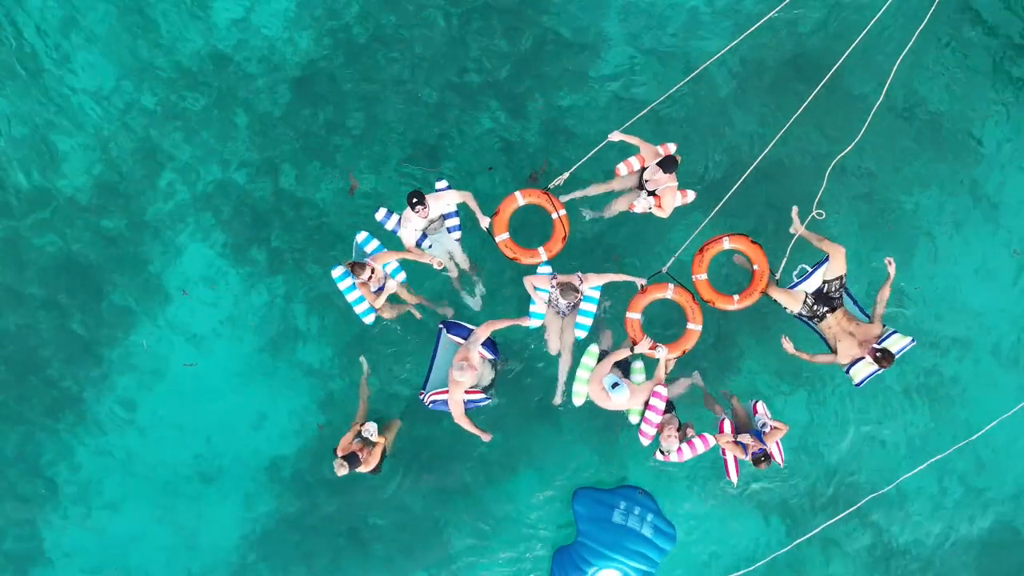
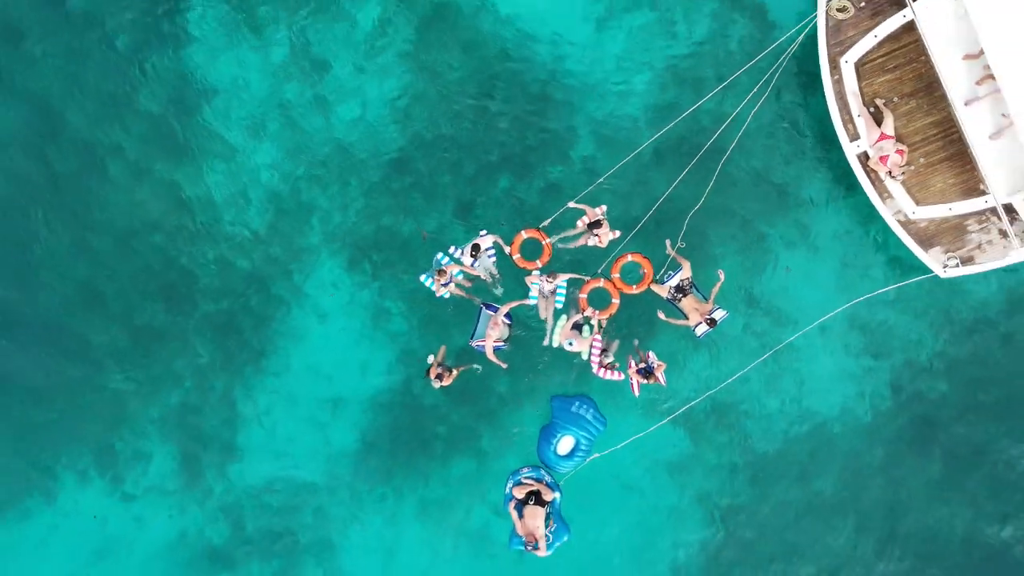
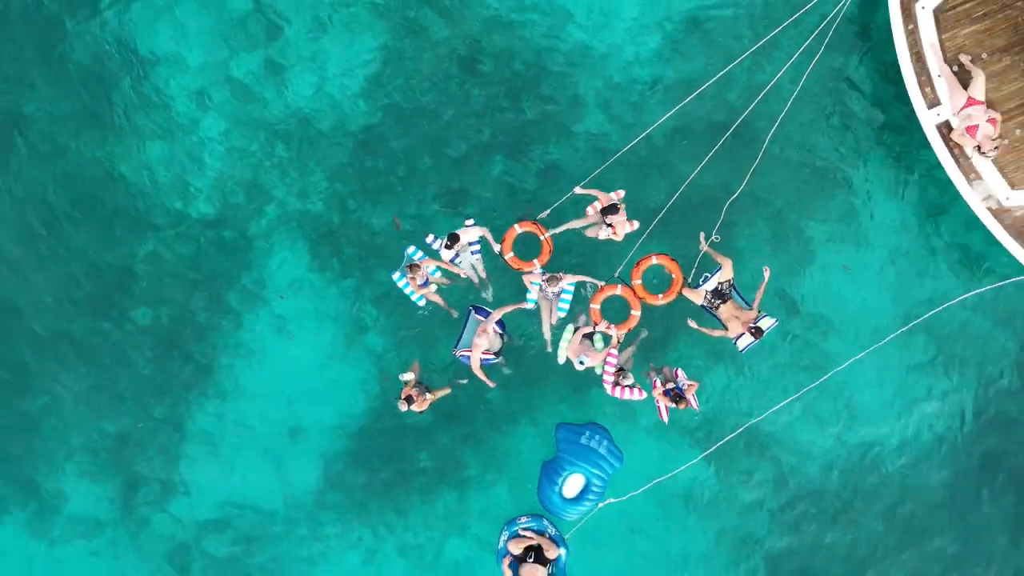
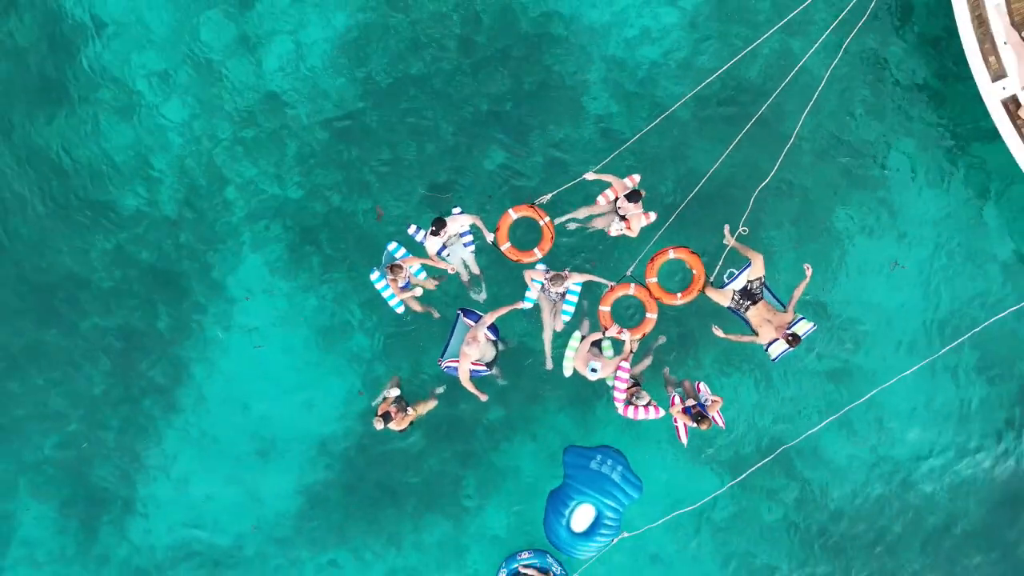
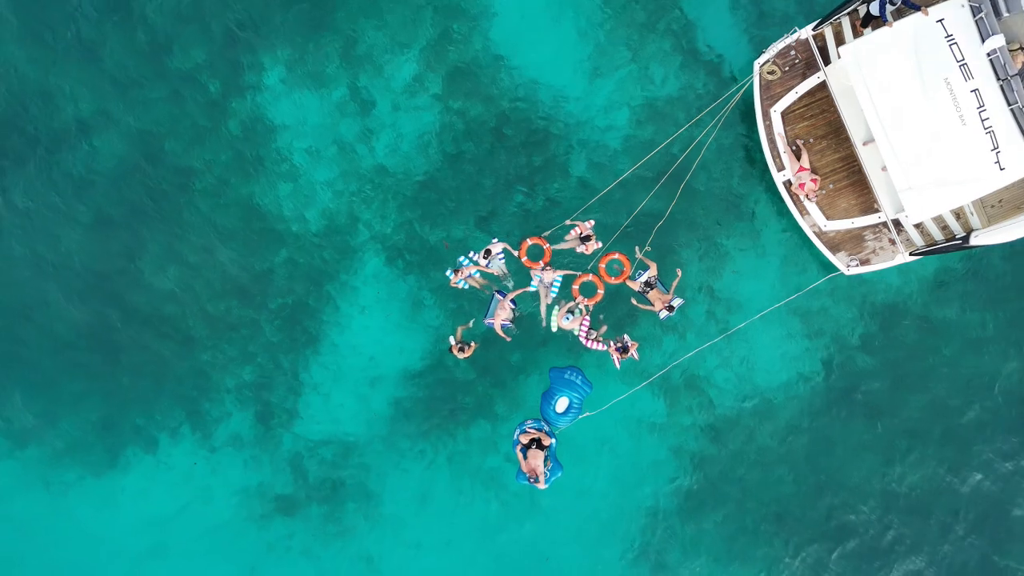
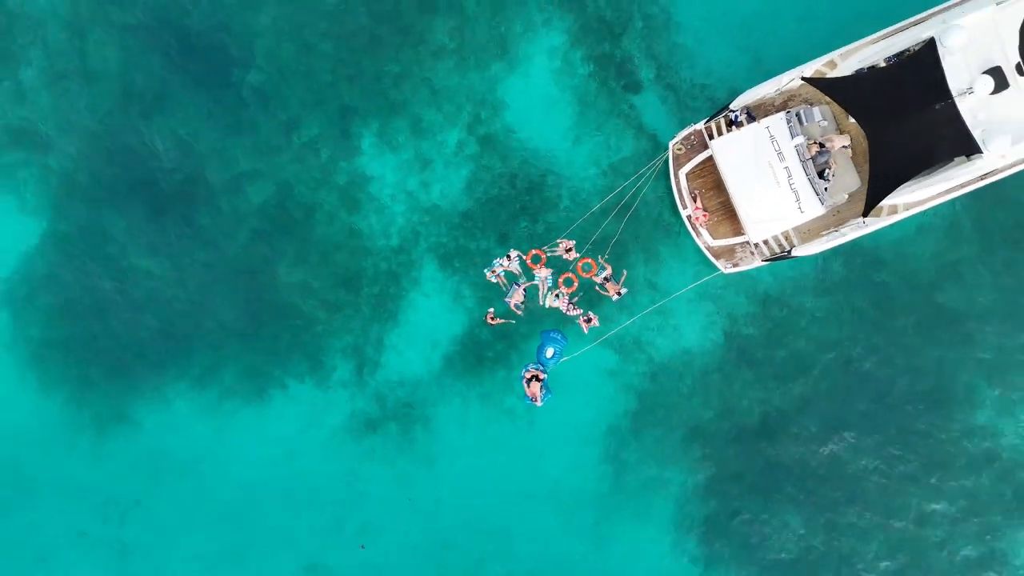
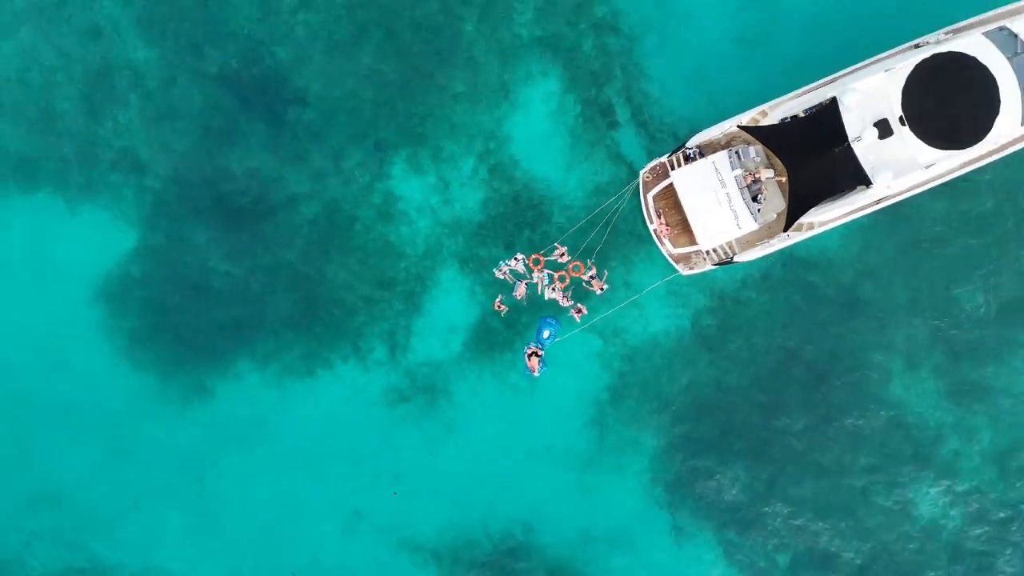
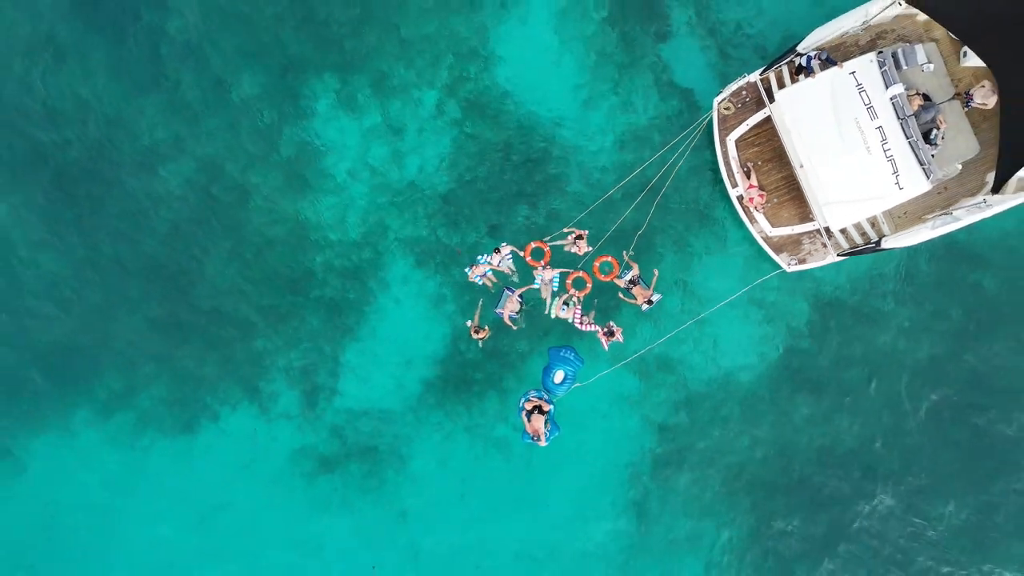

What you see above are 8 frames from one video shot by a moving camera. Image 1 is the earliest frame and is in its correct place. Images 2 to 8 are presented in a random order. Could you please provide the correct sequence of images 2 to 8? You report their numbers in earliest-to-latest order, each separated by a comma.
4, 3, 2, 5, 8, 6, 7
